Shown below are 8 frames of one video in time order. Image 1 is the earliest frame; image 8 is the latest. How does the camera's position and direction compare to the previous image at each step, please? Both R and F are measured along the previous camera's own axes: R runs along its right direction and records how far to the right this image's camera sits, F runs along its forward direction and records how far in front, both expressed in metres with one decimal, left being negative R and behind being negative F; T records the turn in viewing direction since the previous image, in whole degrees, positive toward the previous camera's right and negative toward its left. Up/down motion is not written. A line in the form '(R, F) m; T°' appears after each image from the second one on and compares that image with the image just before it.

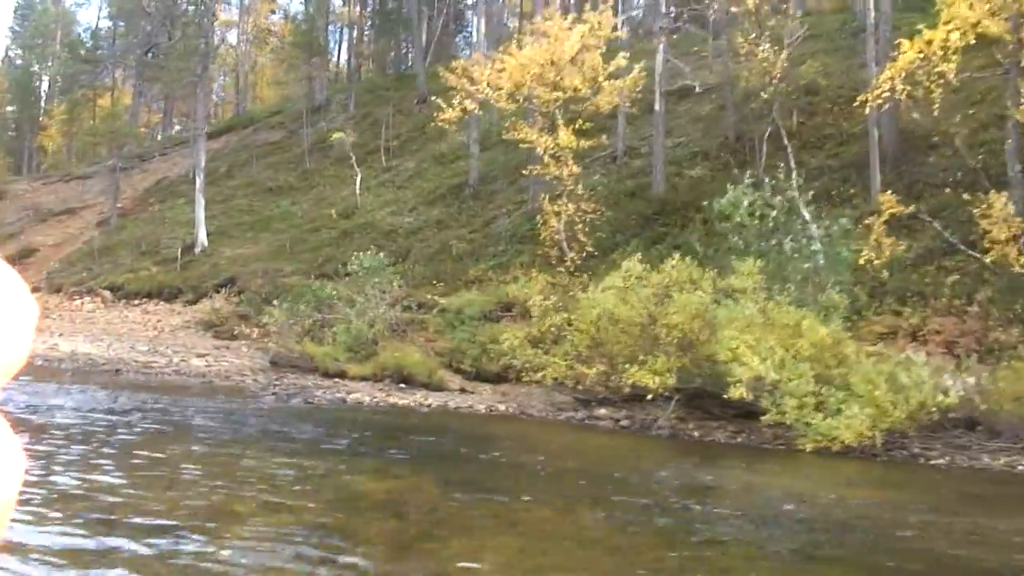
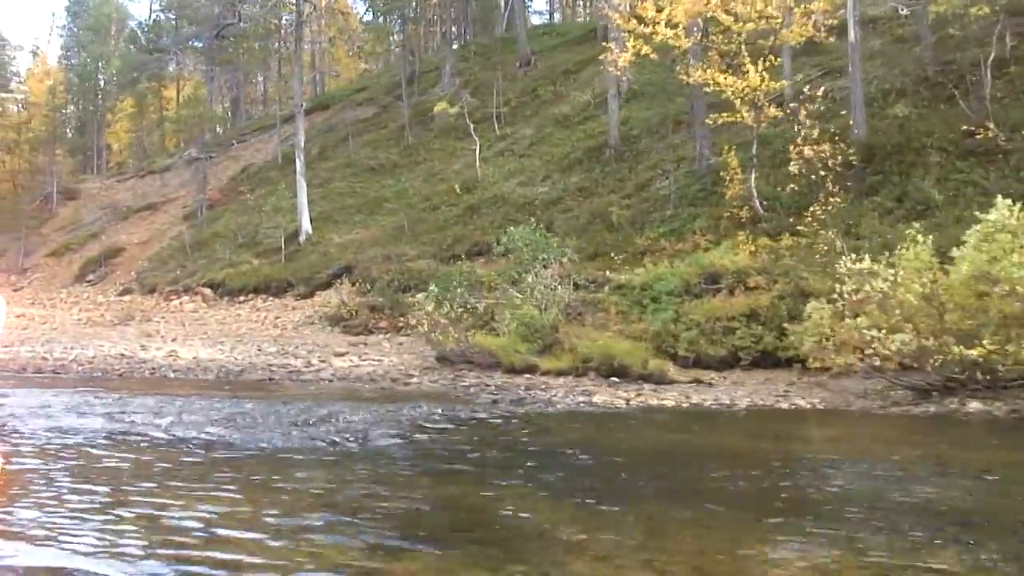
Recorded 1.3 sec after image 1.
(-2.6, +3.1) m; -3°
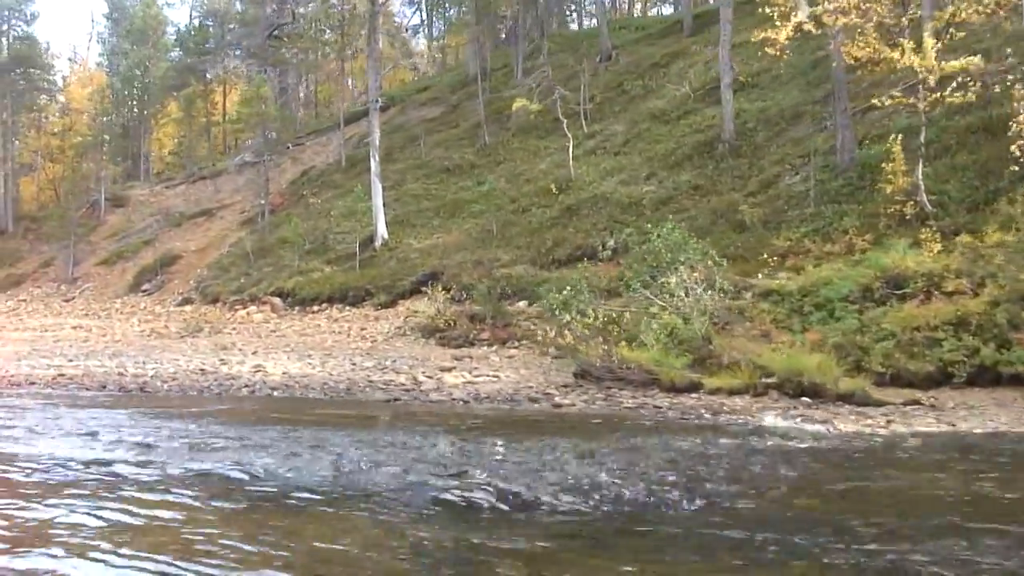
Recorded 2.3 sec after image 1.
(-1.8, +2.2) m; -1°
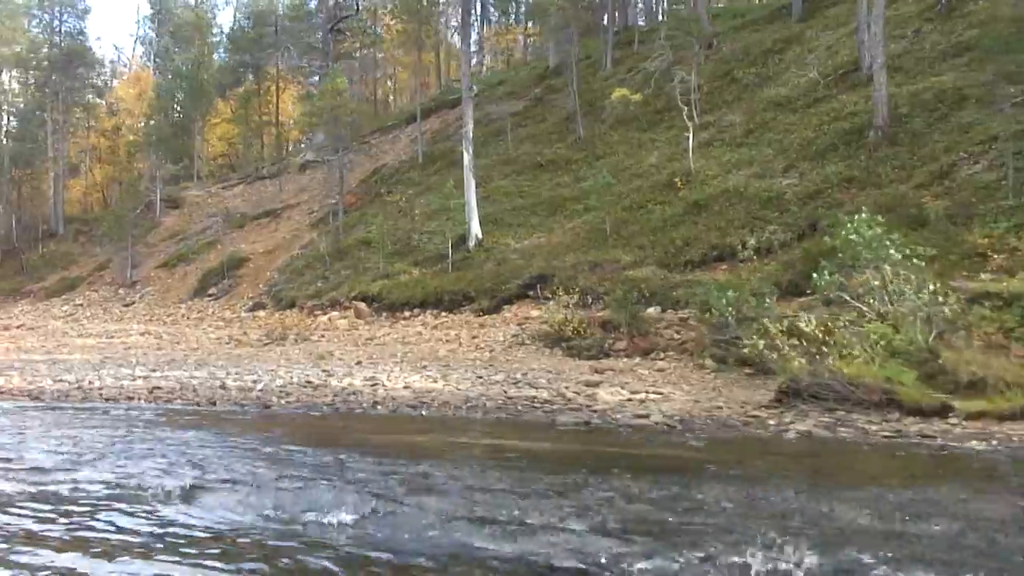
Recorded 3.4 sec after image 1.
(-2.0, +2.4) m; -1°
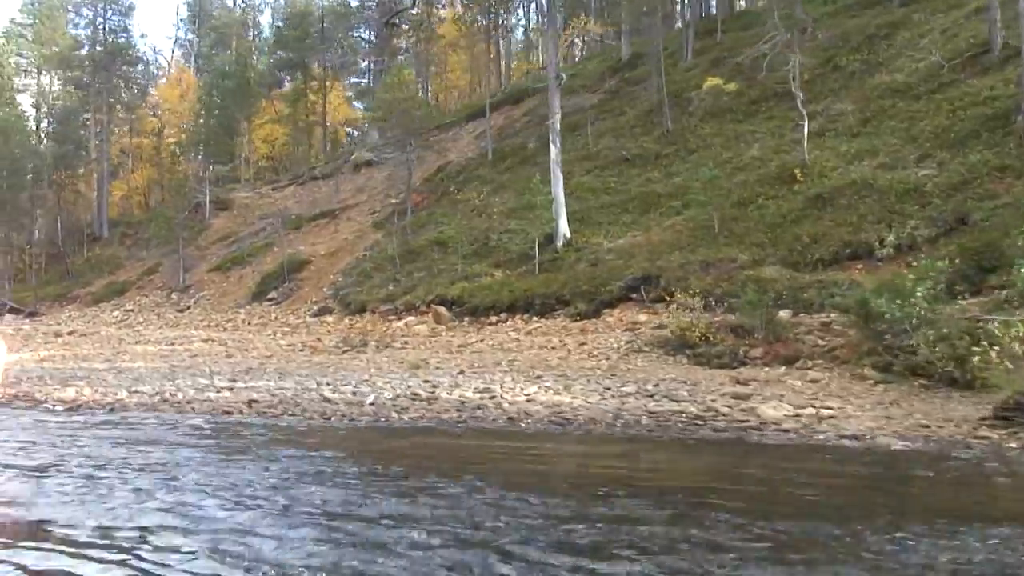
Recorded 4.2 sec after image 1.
(-1.6, +1.9) m; -1°
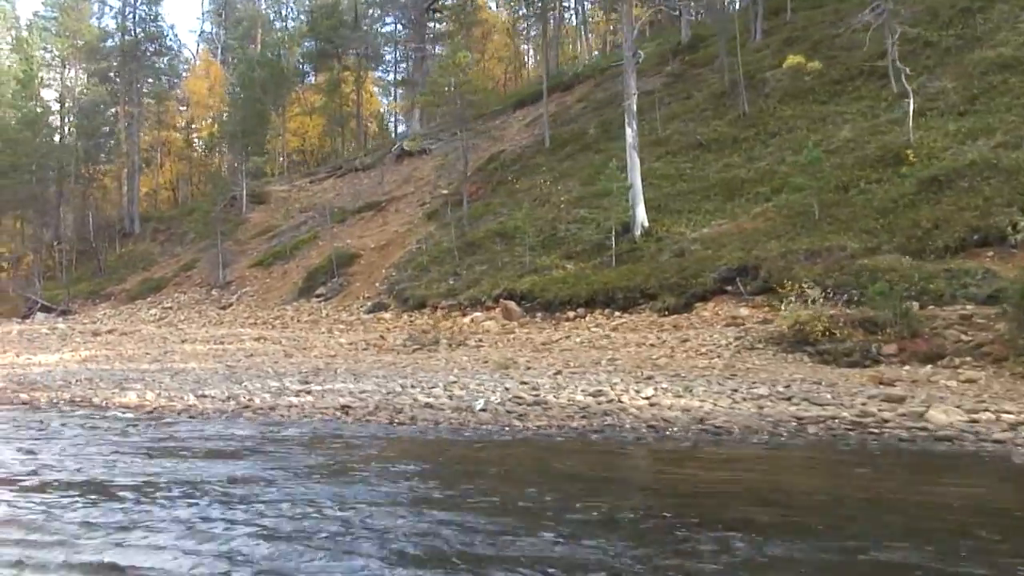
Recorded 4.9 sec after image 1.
(-1.3, +1.6) m; -1°
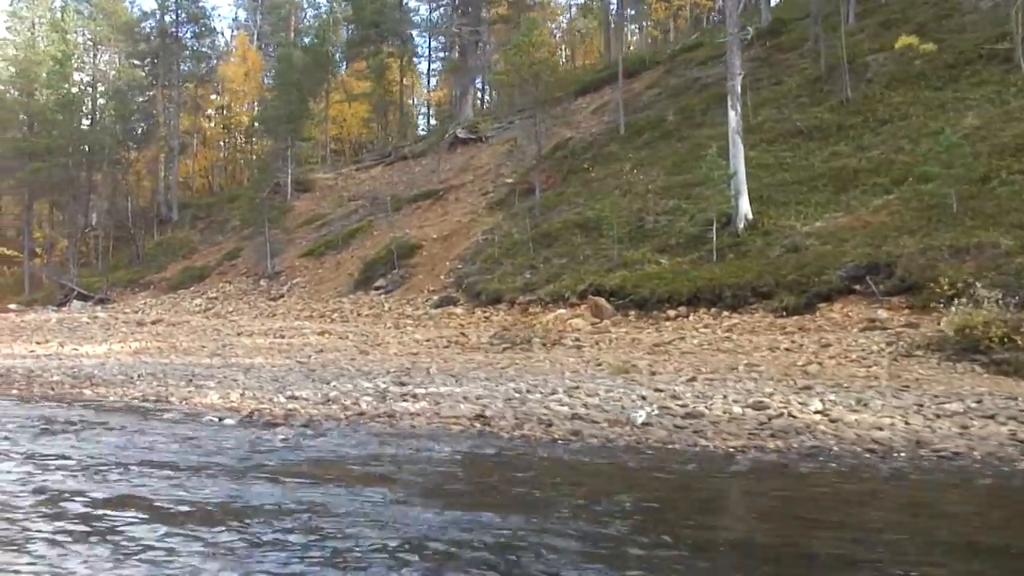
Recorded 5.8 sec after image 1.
(-1.5, +1.9) m; -1°
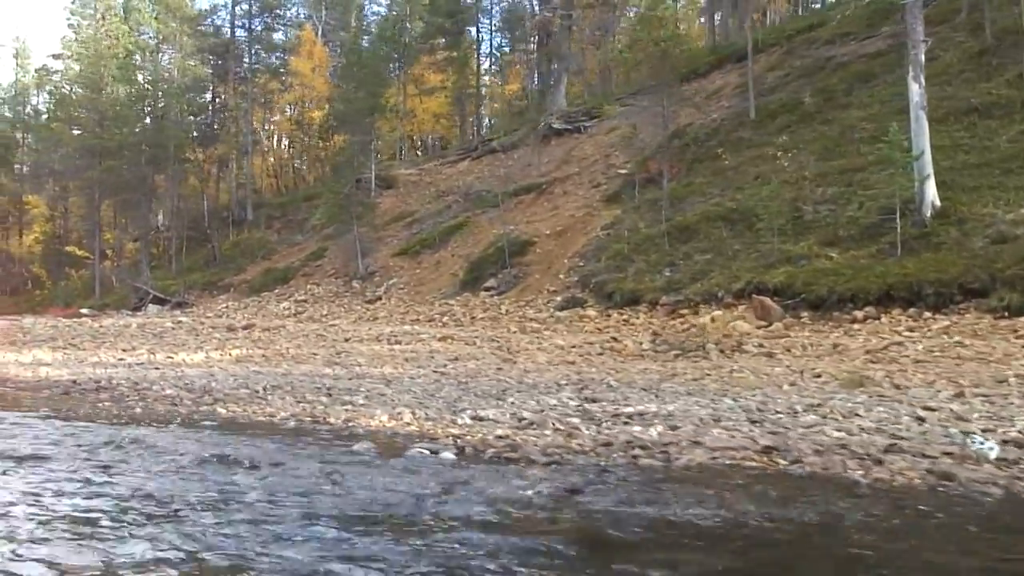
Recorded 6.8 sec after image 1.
(-1.9, +2.4) m; -2°
